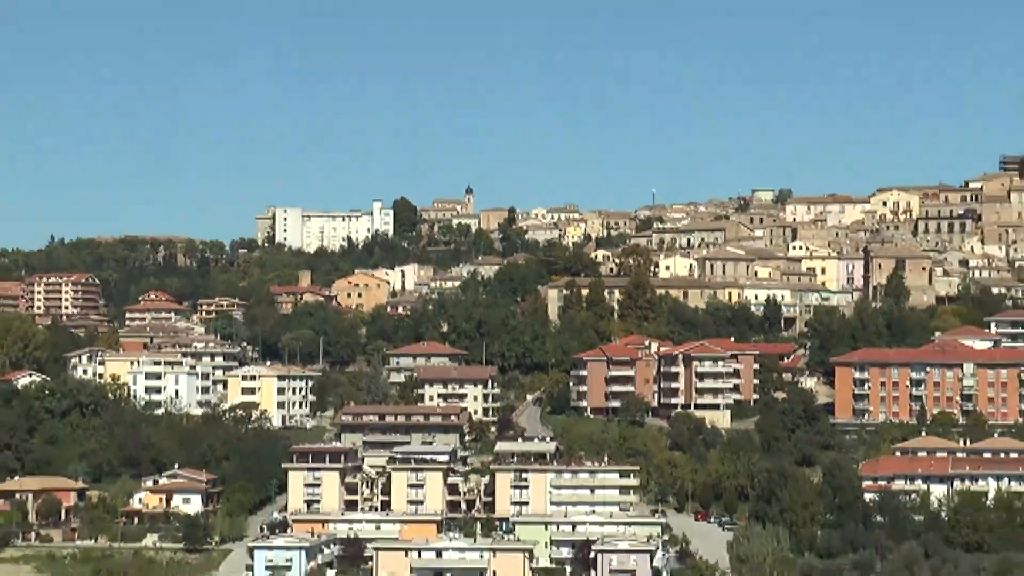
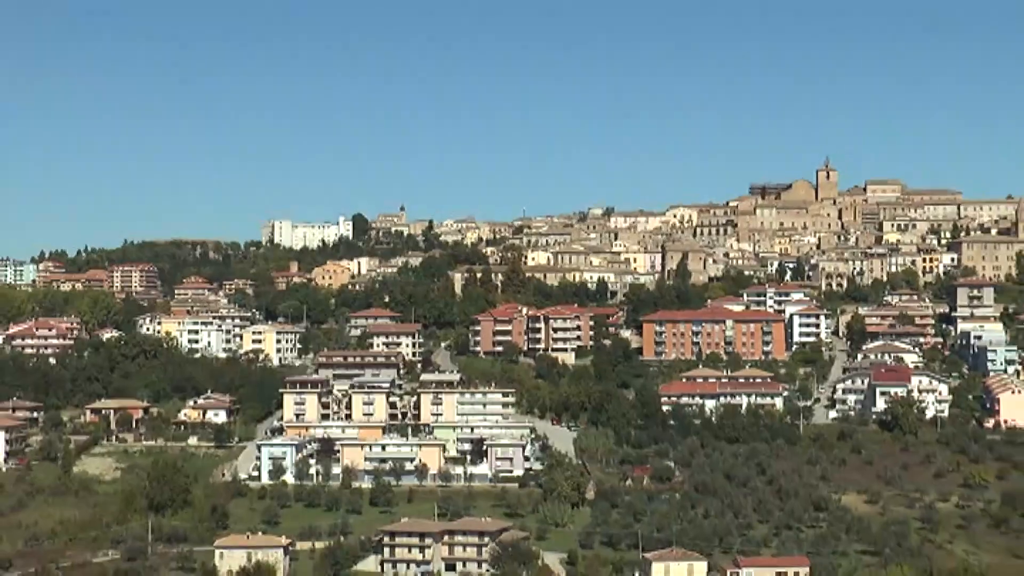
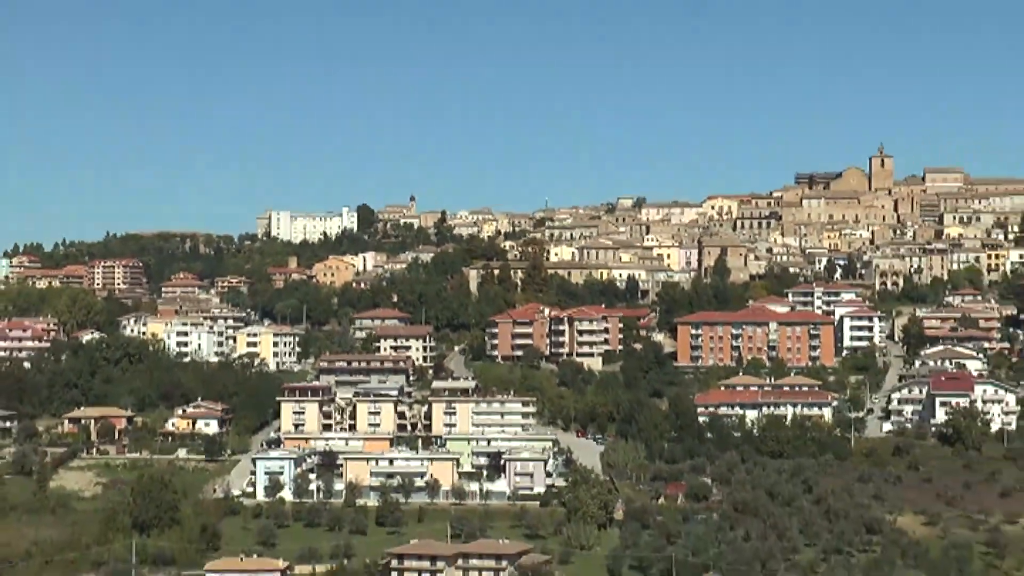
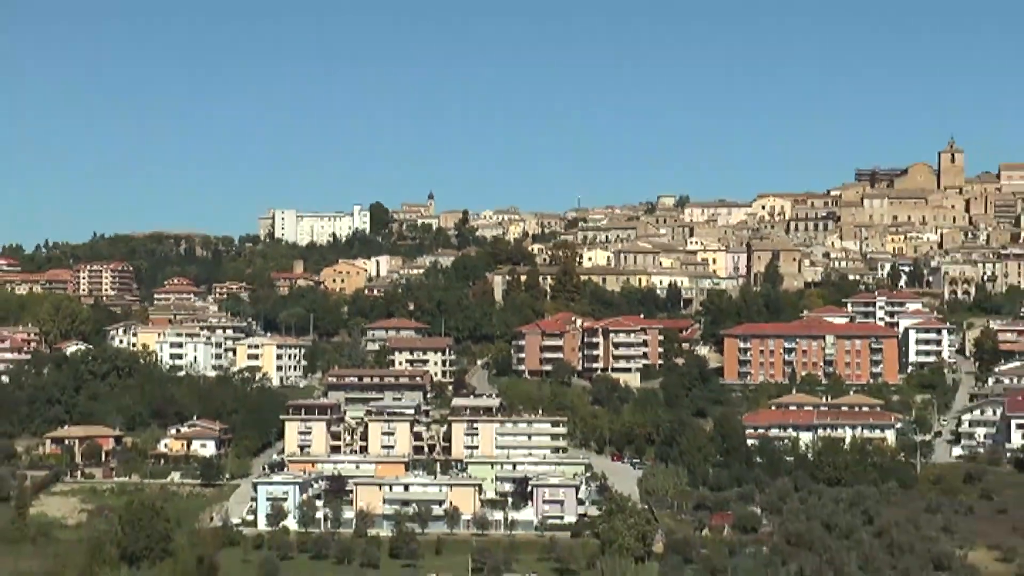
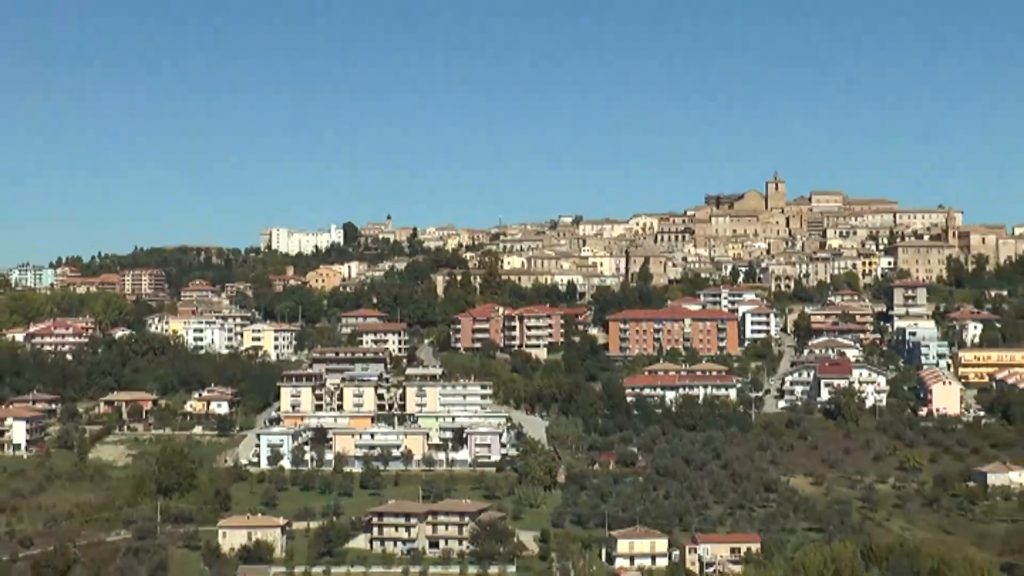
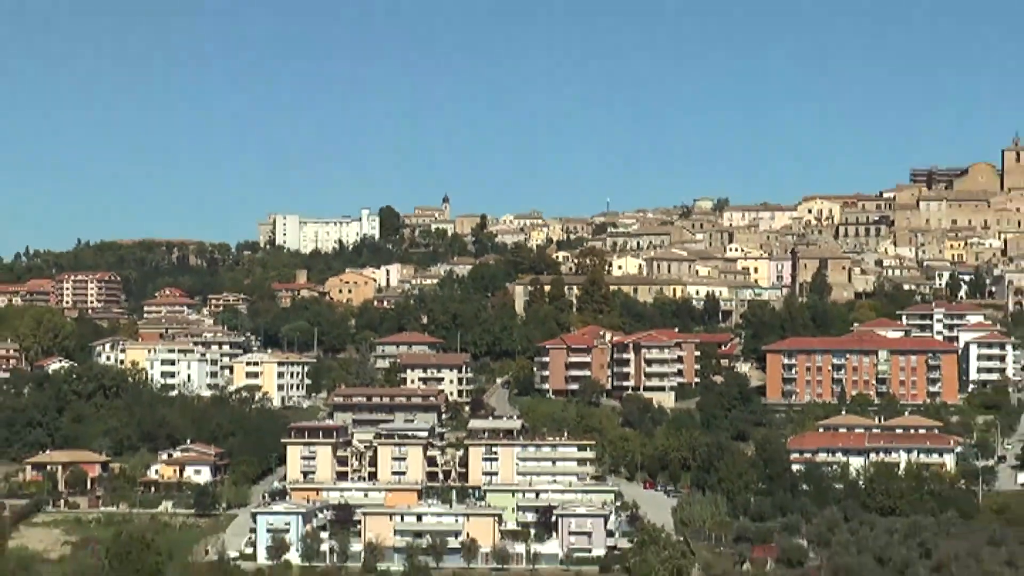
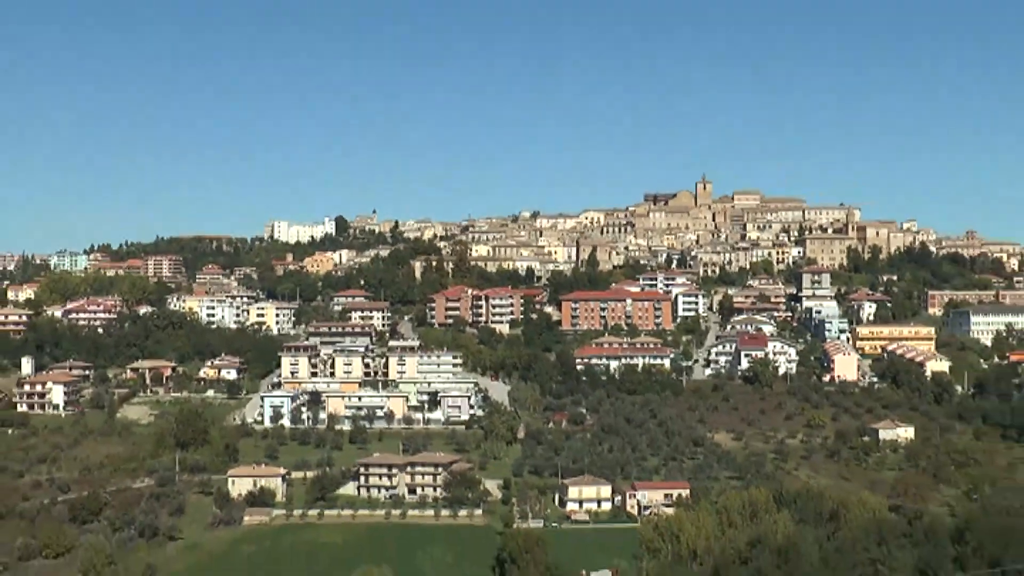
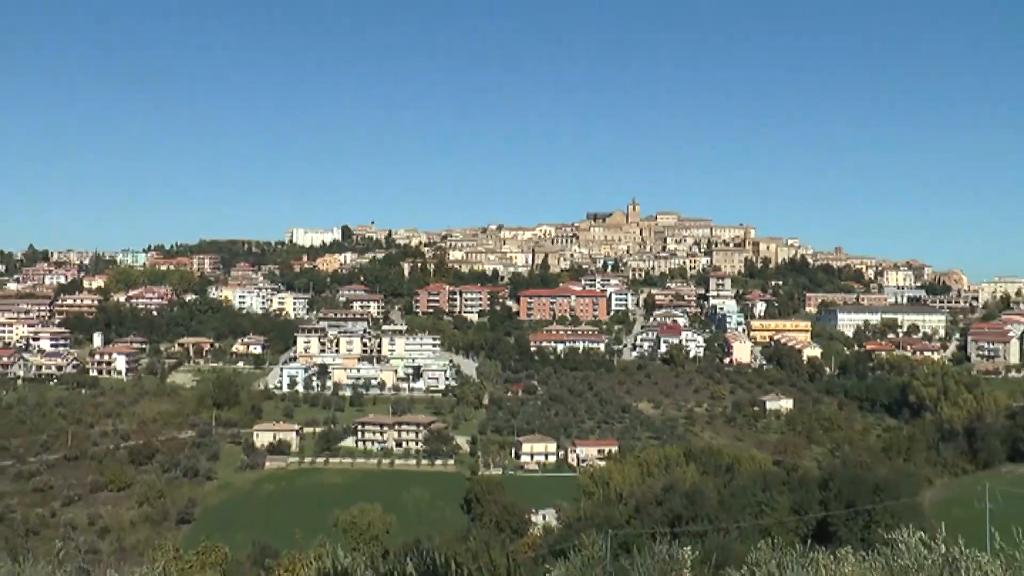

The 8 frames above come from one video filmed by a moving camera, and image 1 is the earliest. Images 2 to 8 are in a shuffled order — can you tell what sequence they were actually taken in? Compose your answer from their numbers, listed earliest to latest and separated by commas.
6, 4, 3, 2, 5, 7, 8
